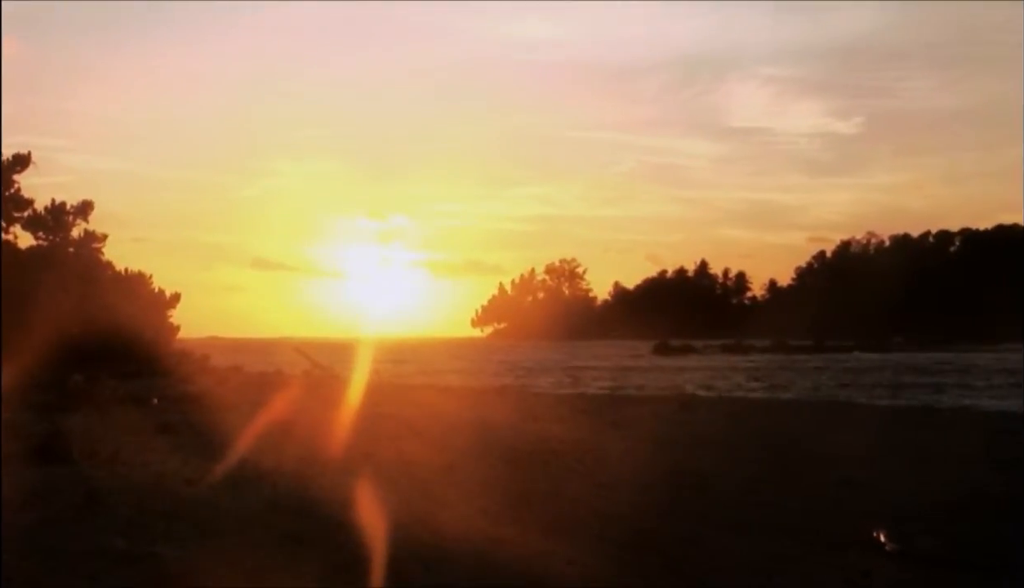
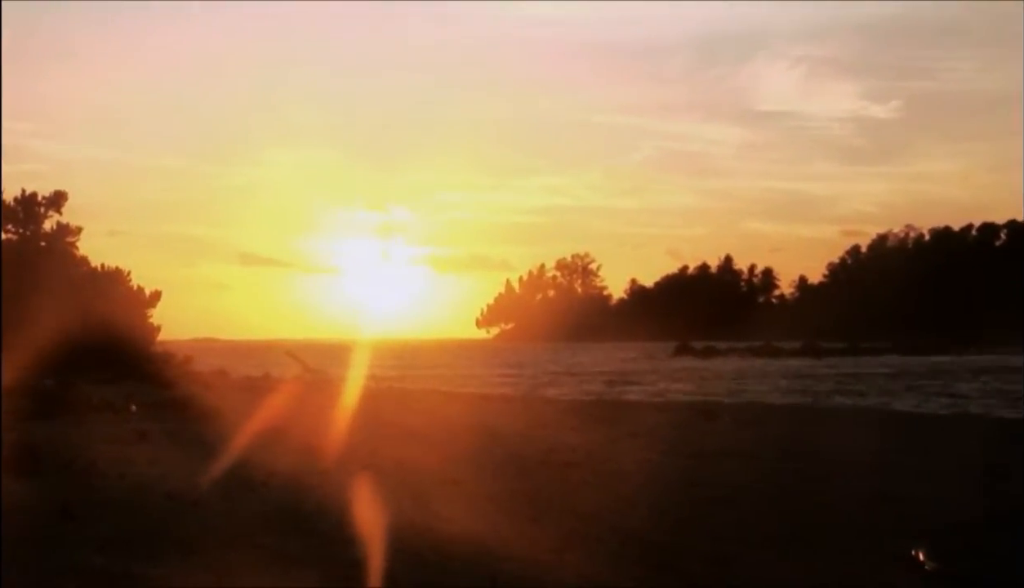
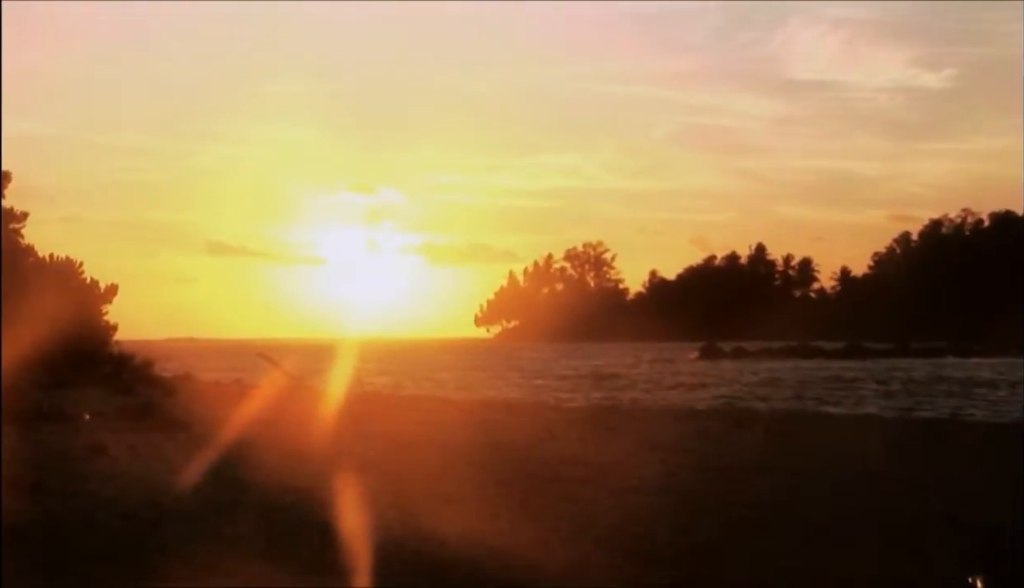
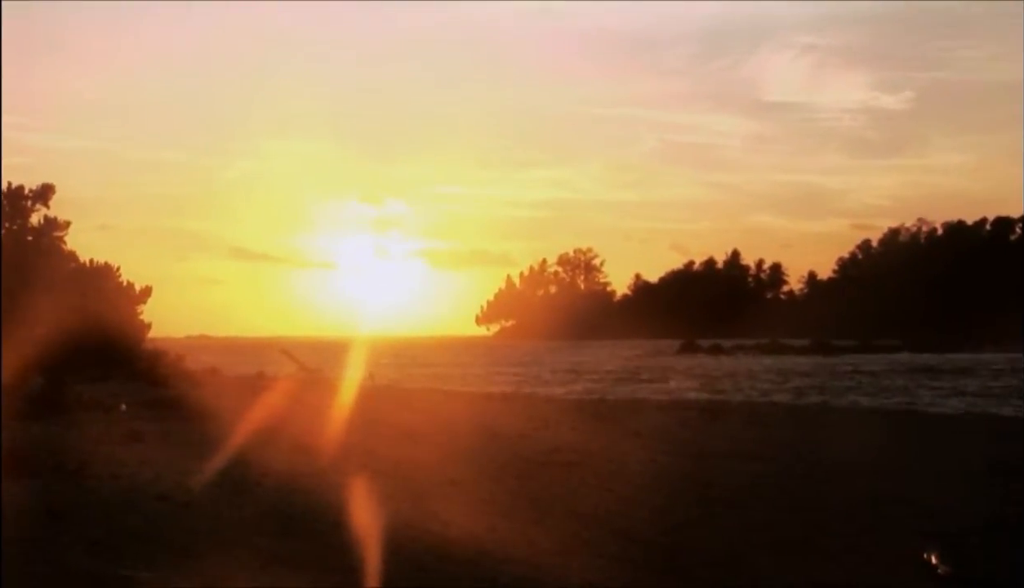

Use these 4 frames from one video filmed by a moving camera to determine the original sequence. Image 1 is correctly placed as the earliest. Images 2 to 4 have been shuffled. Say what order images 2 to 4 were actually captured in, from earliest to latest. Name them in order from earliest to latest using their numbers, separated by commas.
2, 4, 3
